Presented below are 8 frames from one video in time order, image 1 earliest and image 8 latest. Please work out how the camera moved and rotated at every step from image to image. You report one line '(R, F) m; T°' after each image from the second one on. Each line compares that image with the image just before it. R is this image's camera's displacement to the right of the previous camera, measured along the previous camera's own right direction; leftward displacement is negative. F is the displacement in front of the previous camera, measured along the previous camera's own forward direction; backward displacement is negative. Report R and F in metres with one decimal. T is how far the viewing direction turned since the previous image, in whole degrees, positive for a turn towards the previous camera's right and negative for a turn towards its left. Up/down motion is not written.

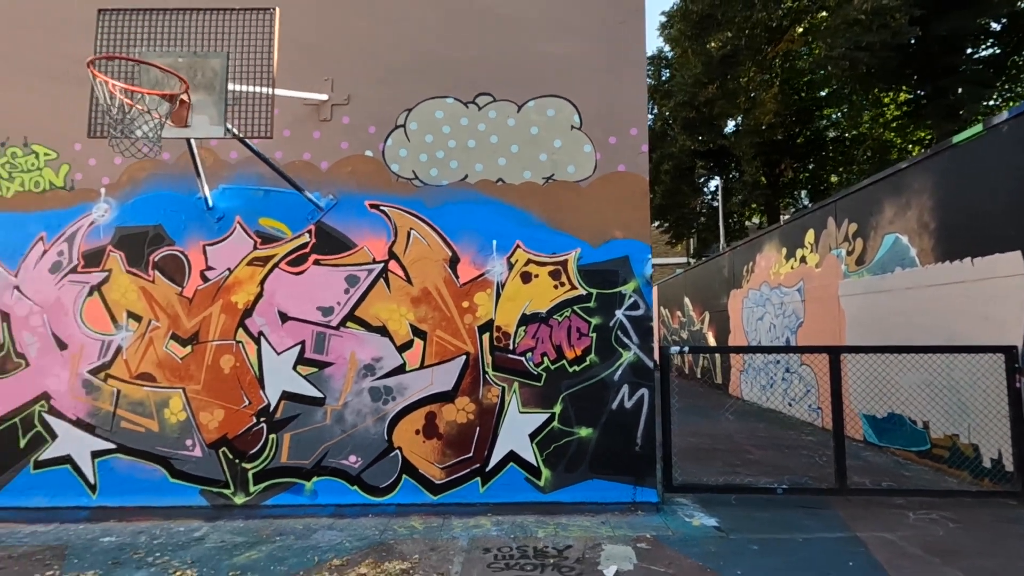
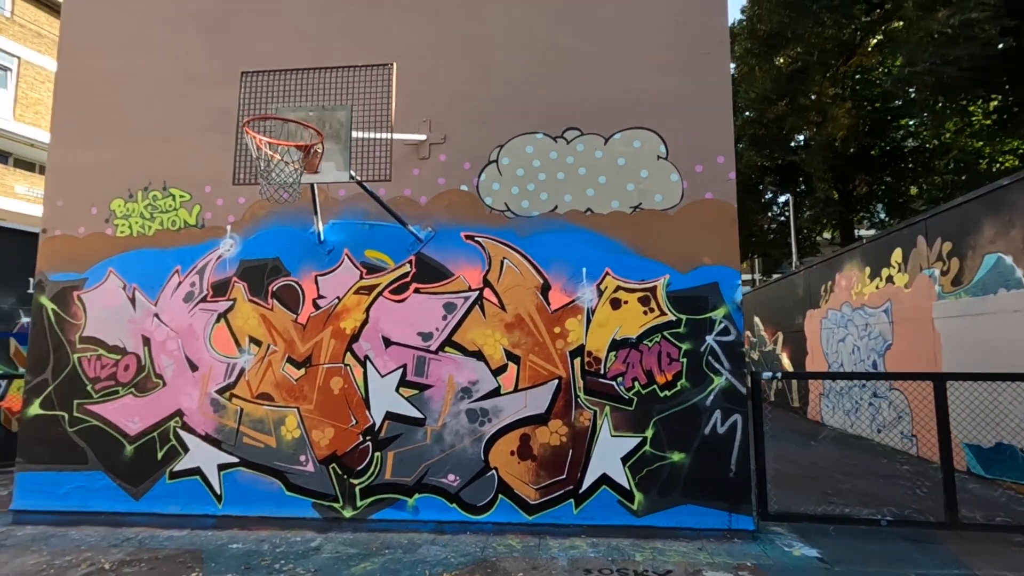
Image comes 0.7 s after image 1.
(-0.4, -0.2) m; -6°
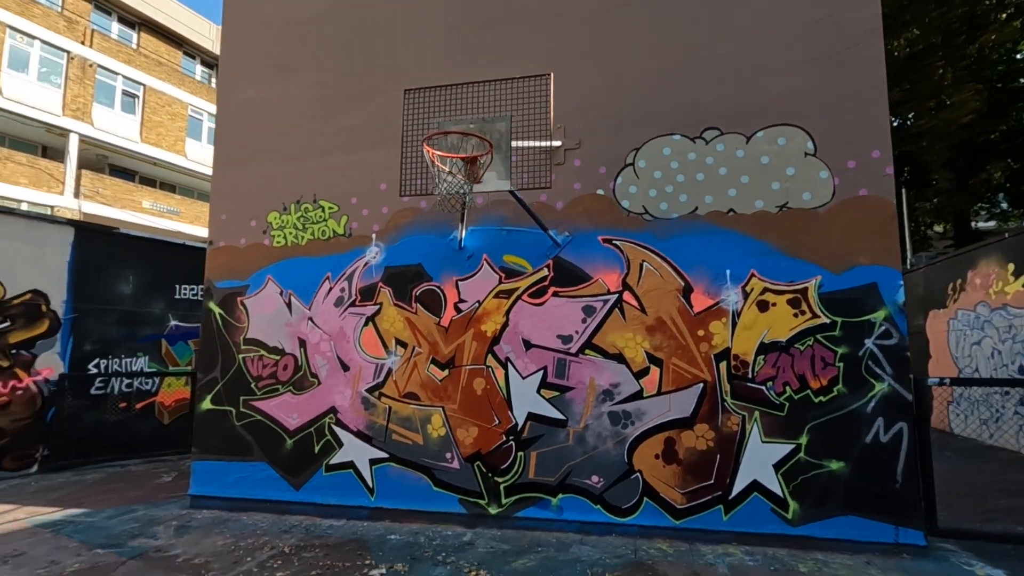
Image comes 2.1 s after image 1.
(-0.7, -0.1) m; -7°
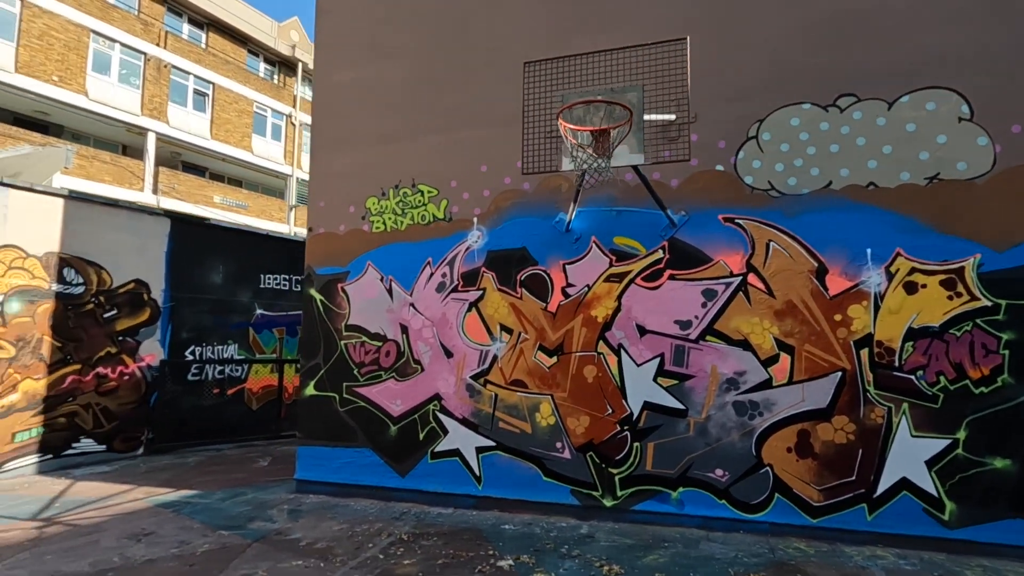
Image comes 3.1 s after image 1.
(-0.7, +0.2) m; -5°
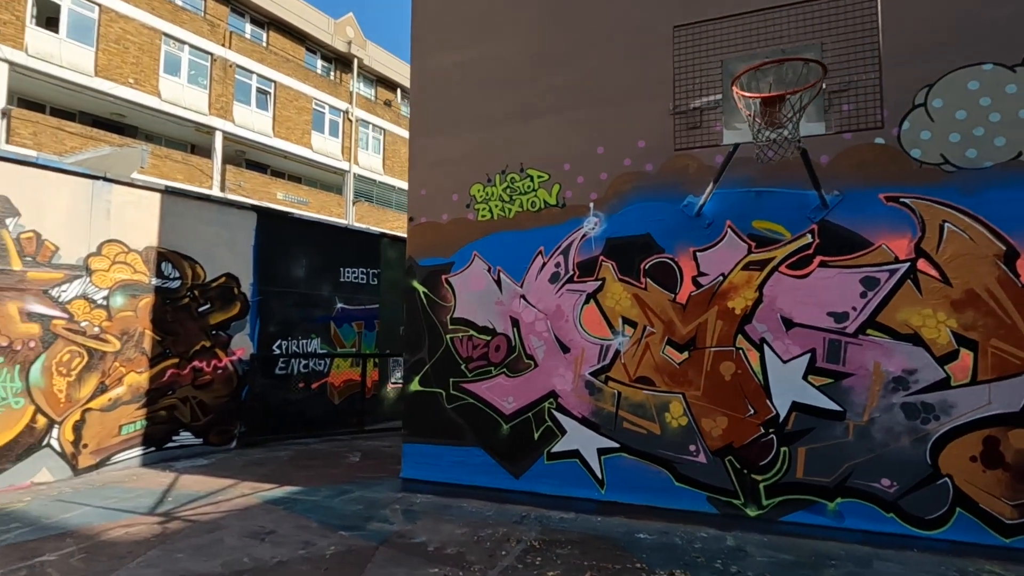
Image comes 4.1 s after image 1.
(-0.8, +0.3) m; -4°
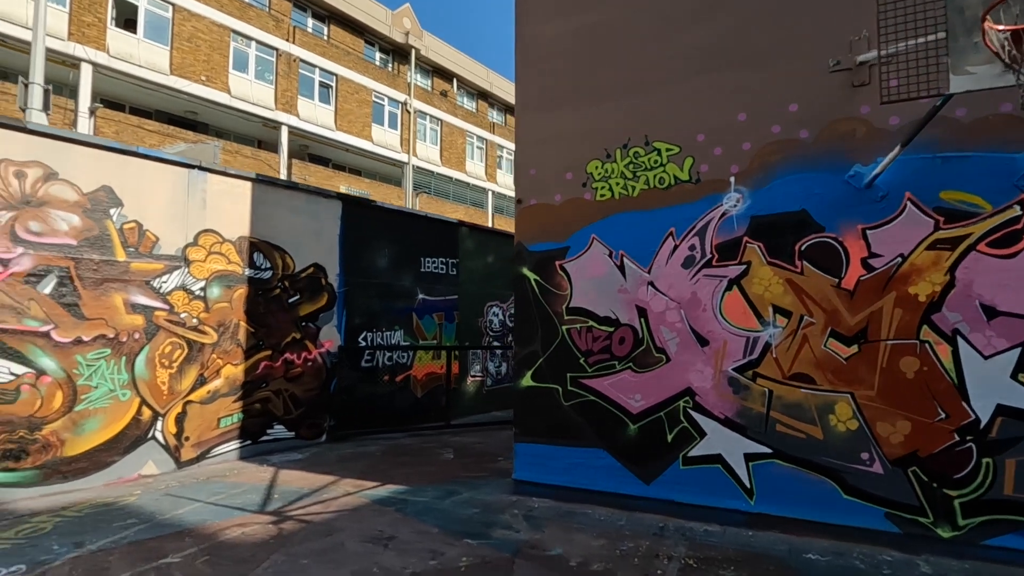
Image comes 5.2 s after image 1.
(-0.8, +0.5) m; -5°
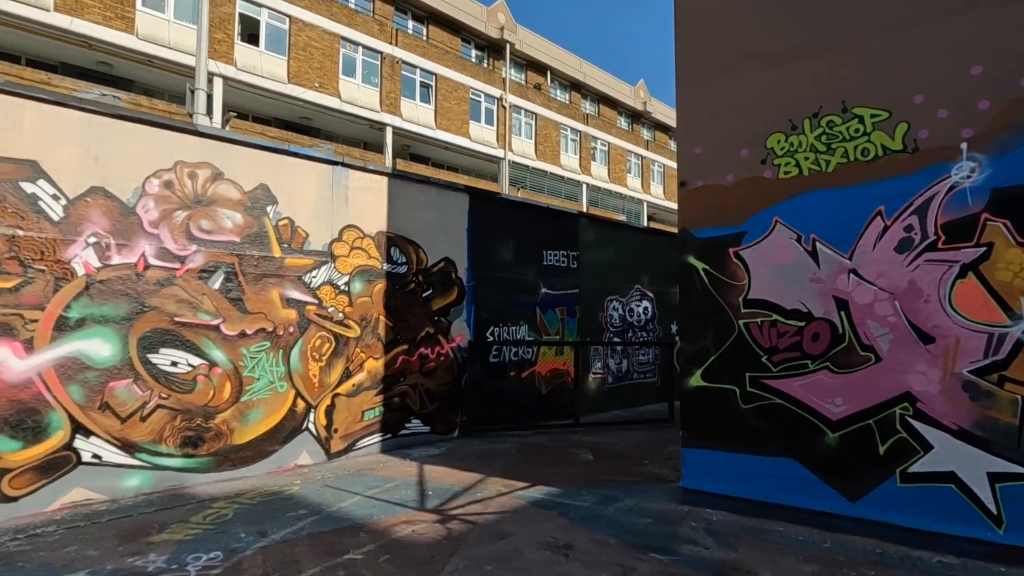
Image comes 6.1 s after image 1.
(-0.8, +0.3) m; -9°
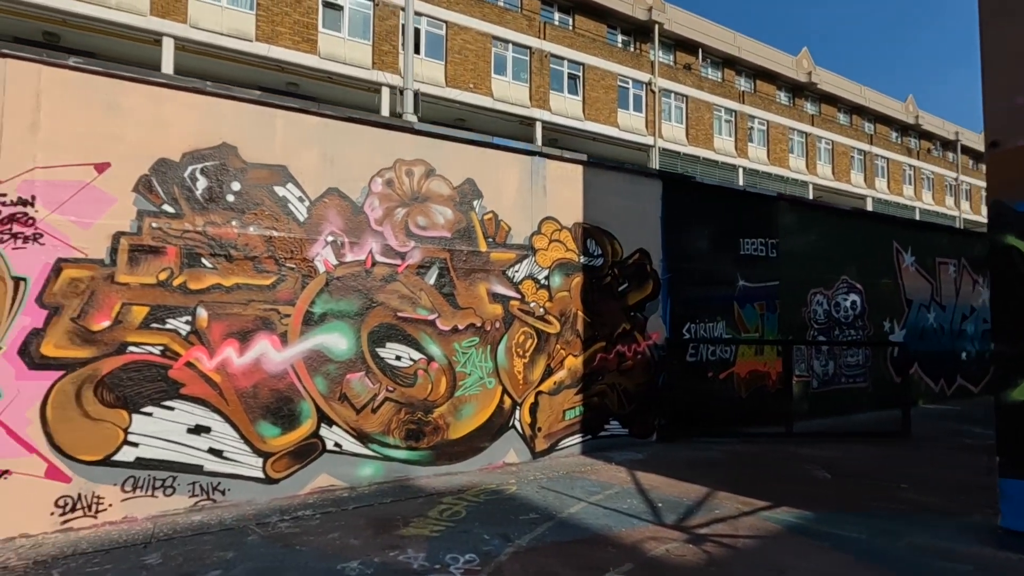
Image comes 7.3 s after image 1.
(-1.0, +0.3) m; -13°
